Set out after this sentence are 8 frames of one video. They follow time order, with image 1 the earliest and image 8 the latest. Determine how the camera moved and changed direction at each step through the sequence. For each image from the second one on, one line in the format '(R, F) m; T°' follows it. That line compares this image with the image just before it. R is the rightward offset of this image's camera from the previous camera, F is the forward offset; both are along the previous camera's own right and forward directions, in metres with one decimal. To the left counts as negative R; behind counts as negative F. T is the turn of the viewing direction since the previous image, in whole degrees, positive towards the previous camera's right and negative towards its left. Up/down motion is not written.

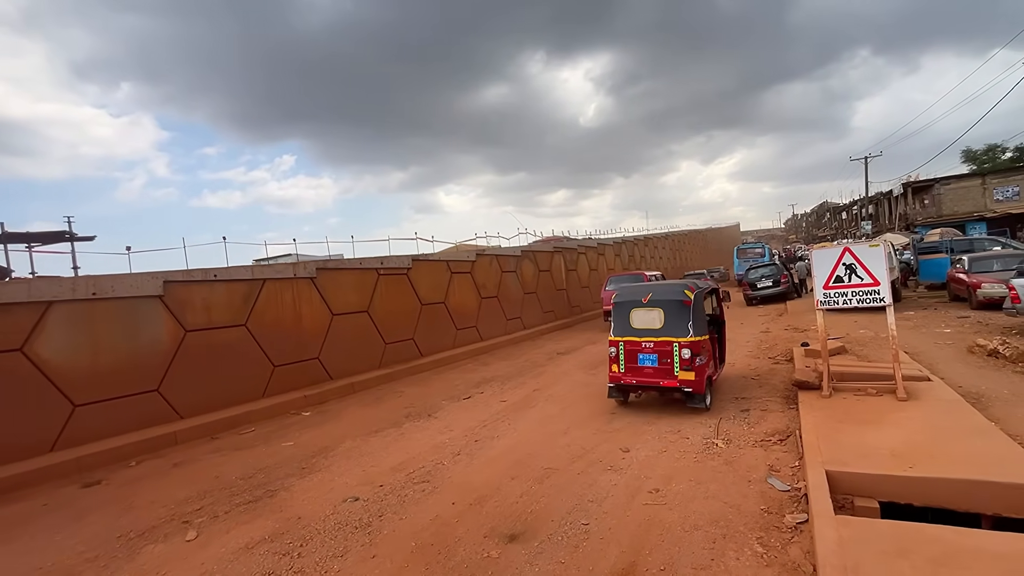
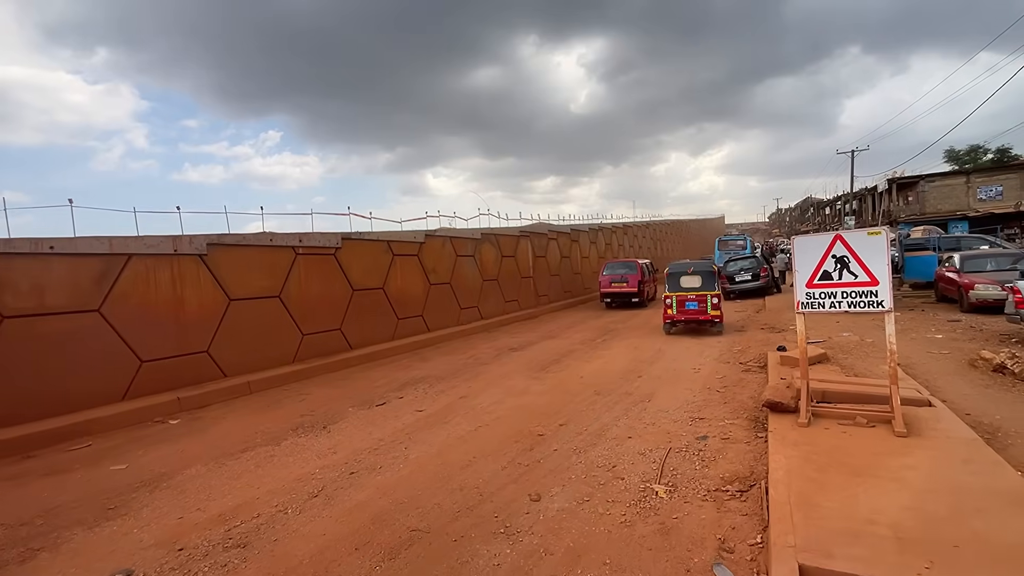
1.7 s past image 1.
(+0.9, +1.4) m; +2°
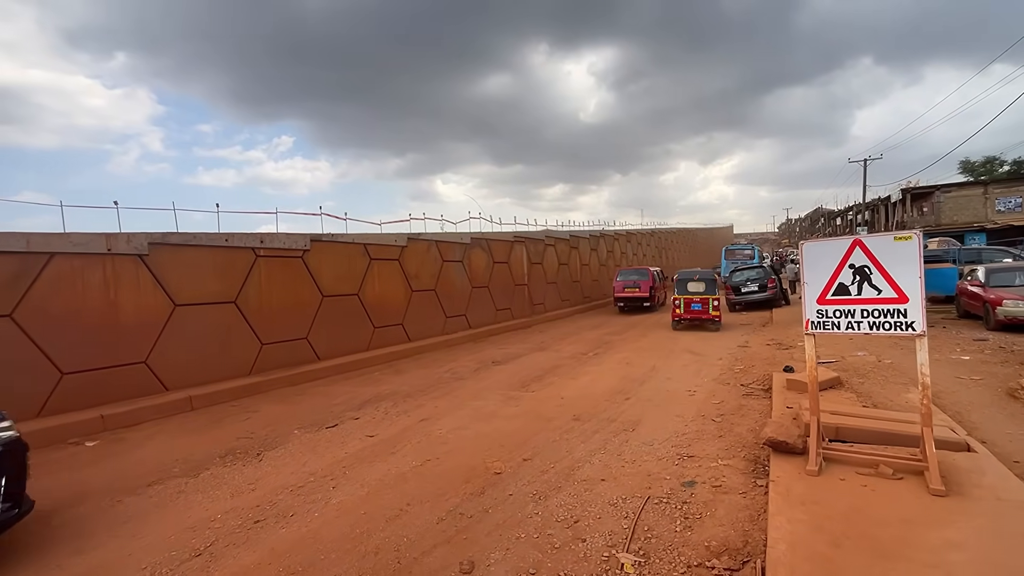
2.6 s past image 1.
(+0.5, +0.8) m; -1°
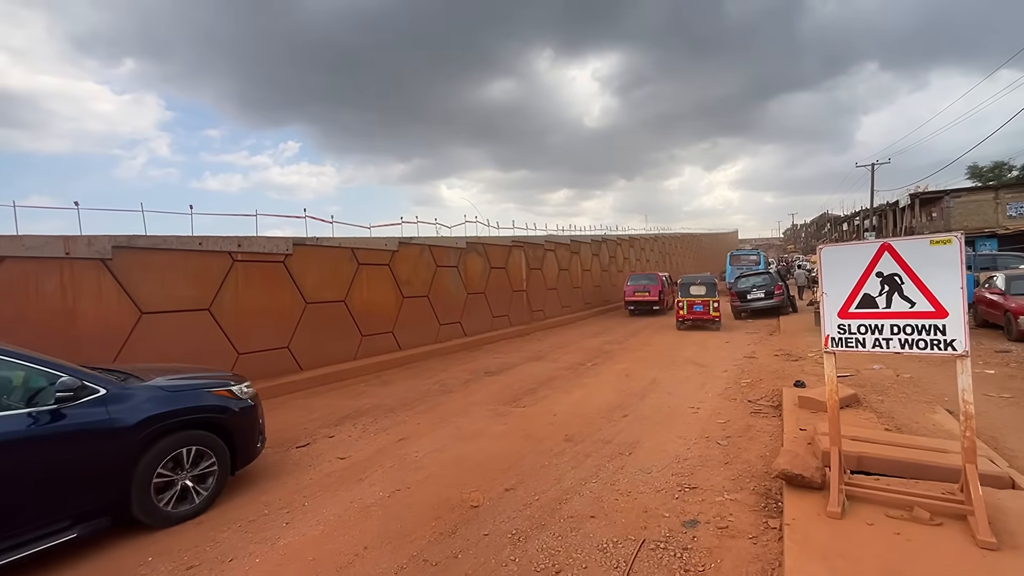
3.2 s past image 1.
(+0.2, +0.5) m; 0°
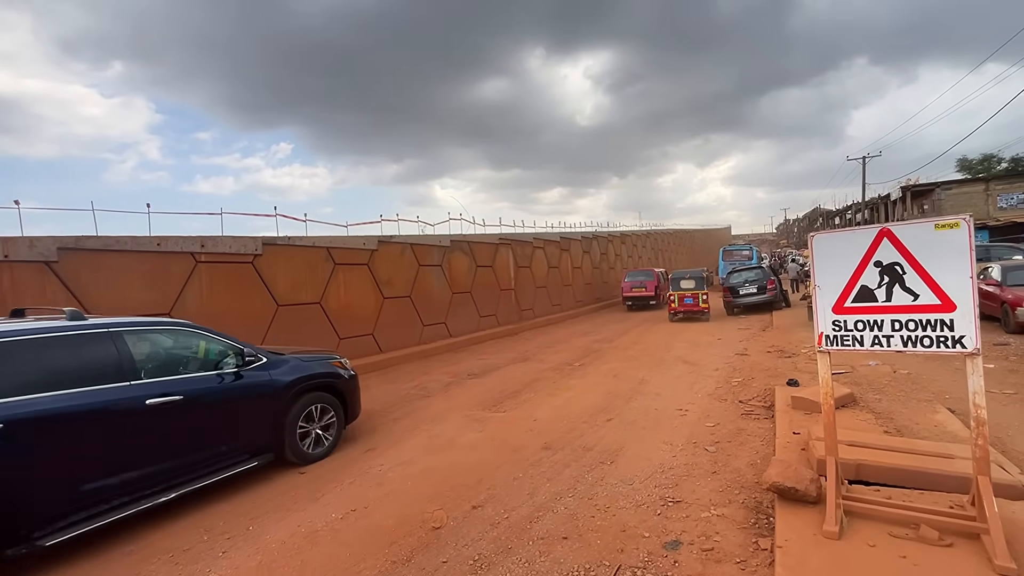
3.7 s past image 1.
(+0.3, +0.4) m; +1°
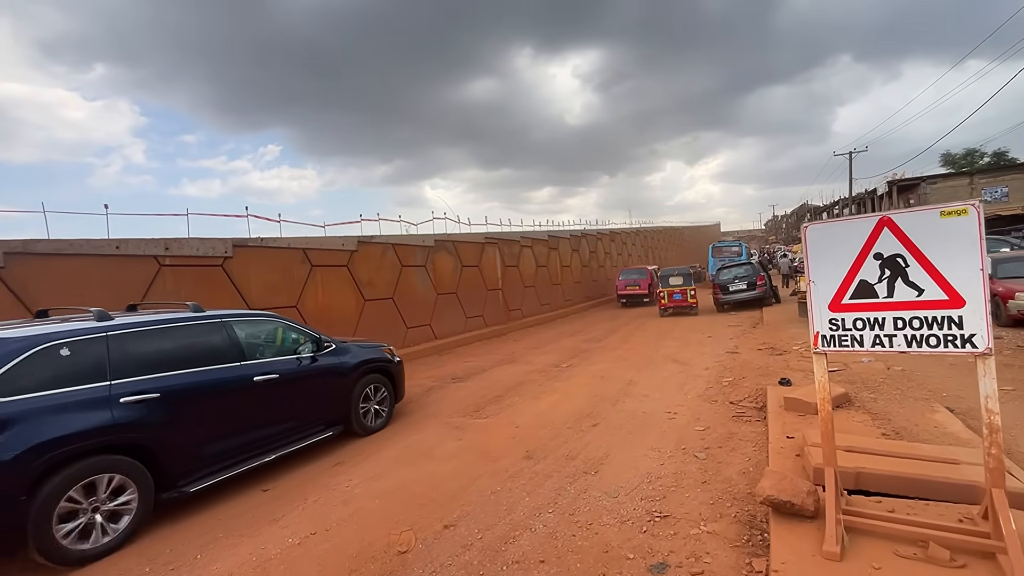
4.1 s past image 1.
(+0.2, +0.3) m; +1°
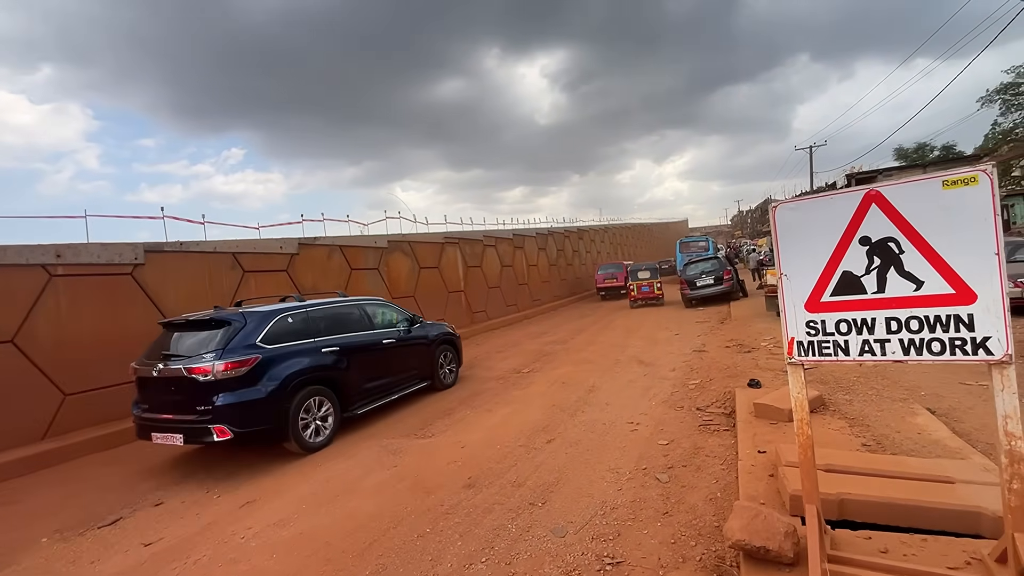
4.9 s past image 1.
(+0.4, +0.7) m; +3°
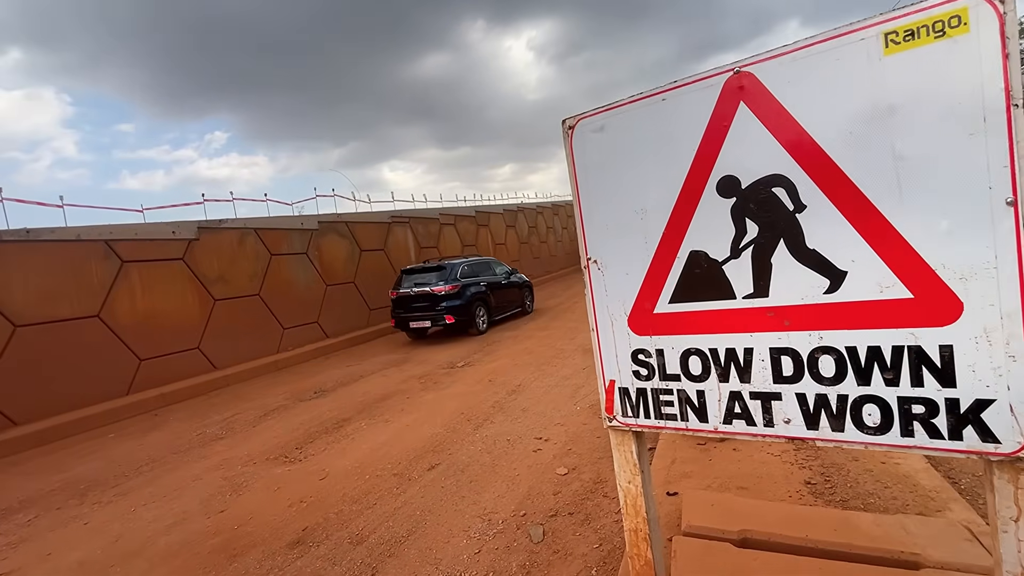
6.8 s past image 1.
(+1.1, +1.1) m; +1°
